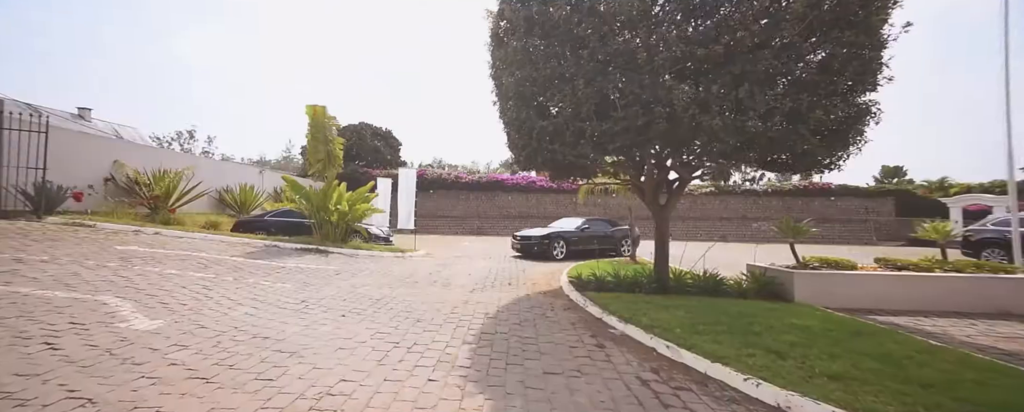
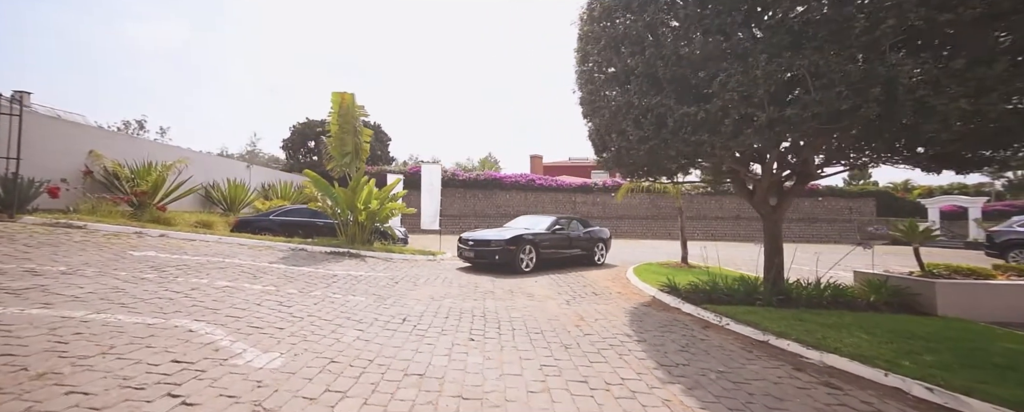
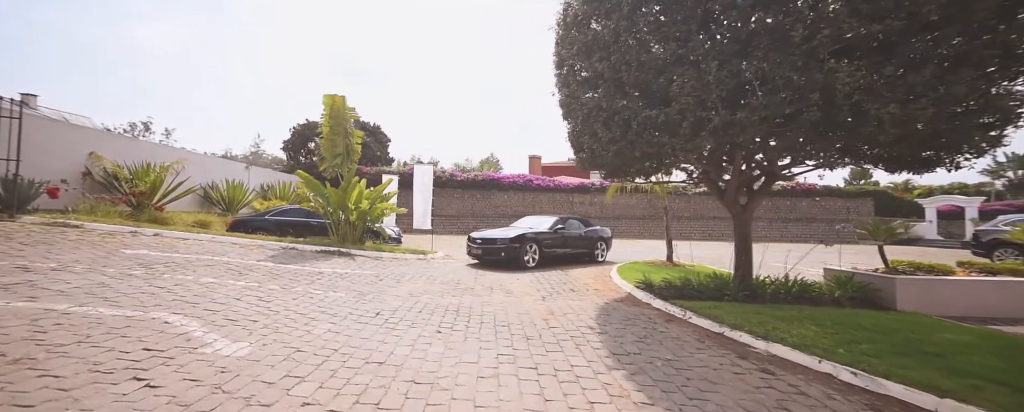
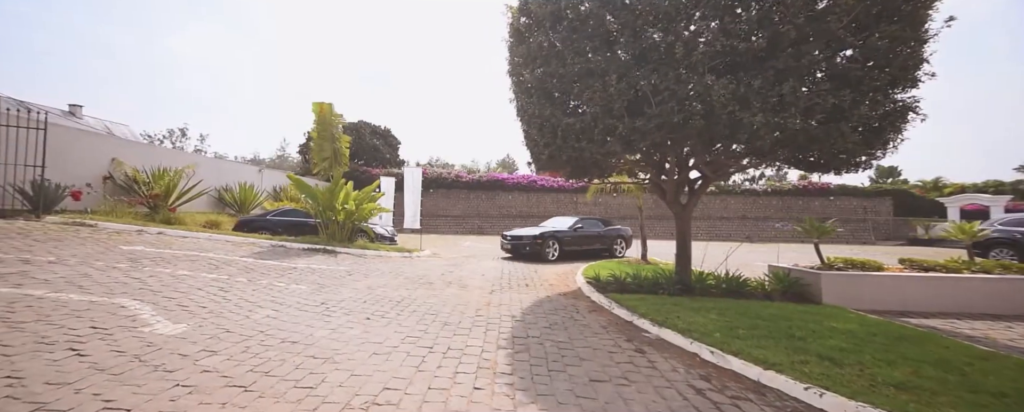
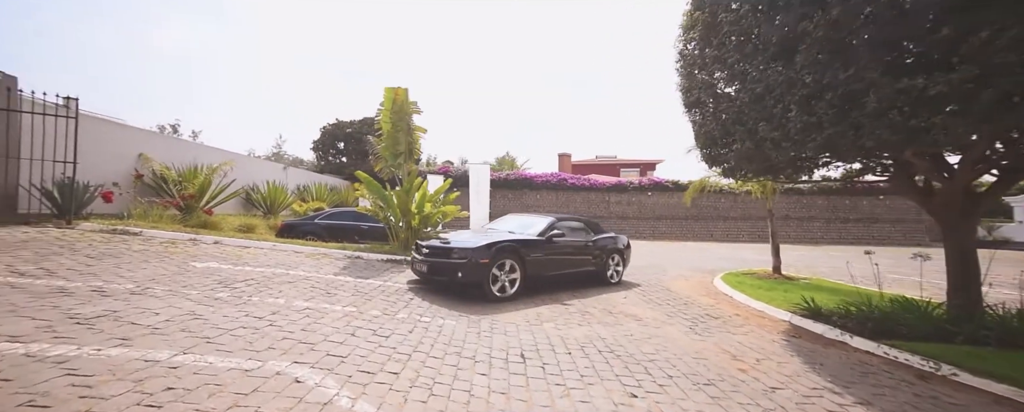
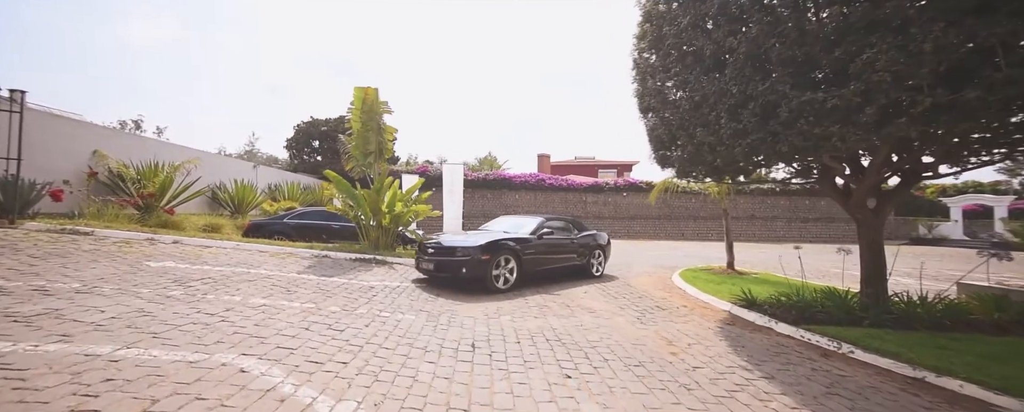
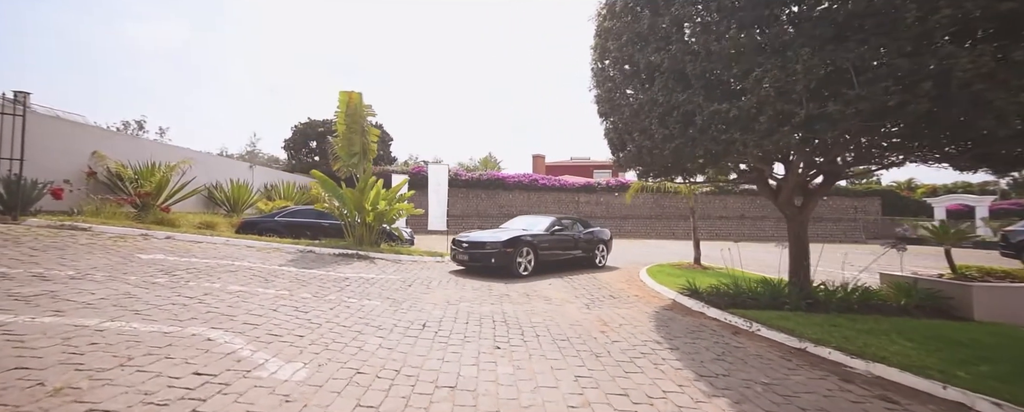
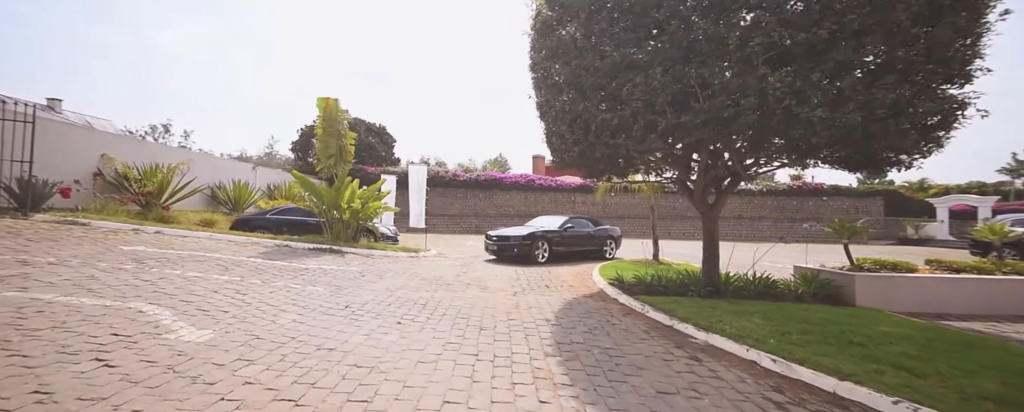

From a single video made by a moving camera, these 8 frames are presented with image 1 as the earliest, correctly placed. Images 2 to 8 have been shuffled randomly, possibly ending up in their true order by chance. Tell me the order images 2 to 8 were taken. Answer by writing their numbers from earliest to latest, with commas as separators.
4, 8, 3, 2, 7, 6, 5
